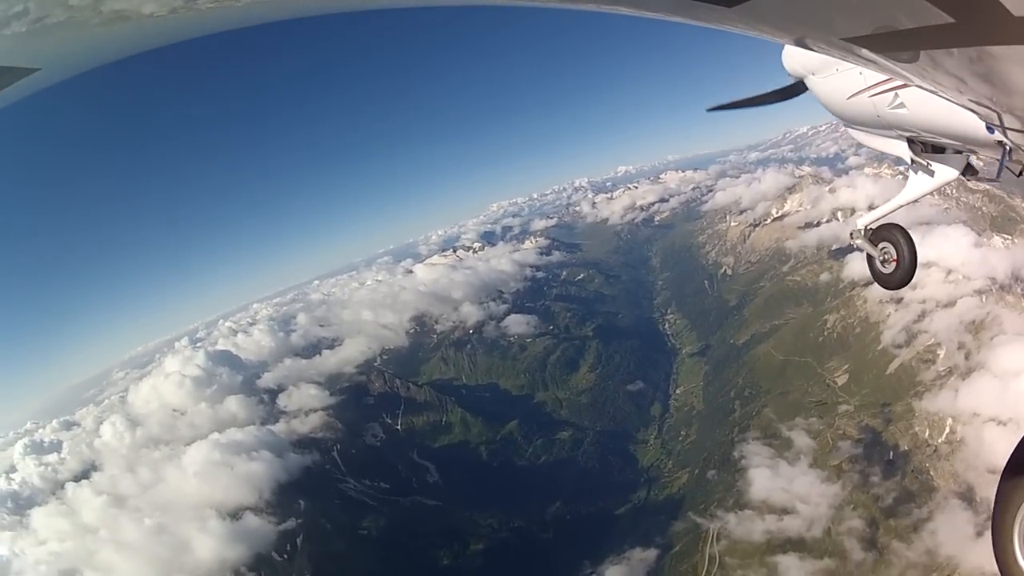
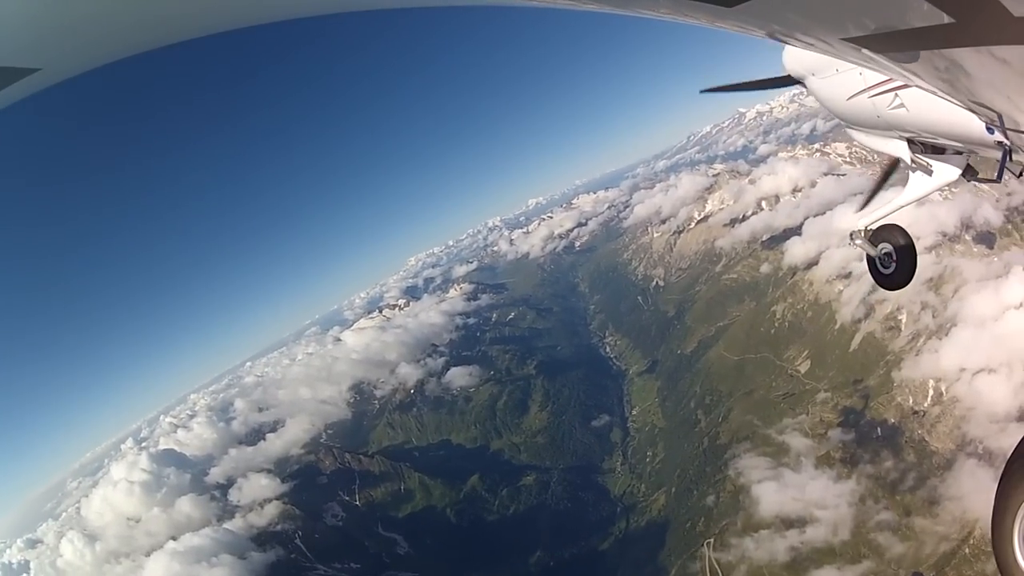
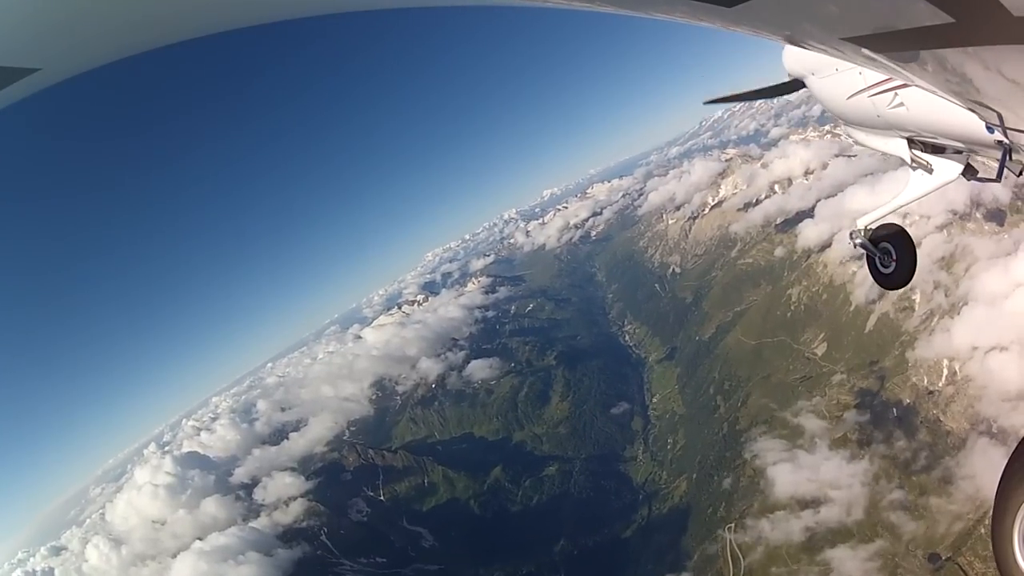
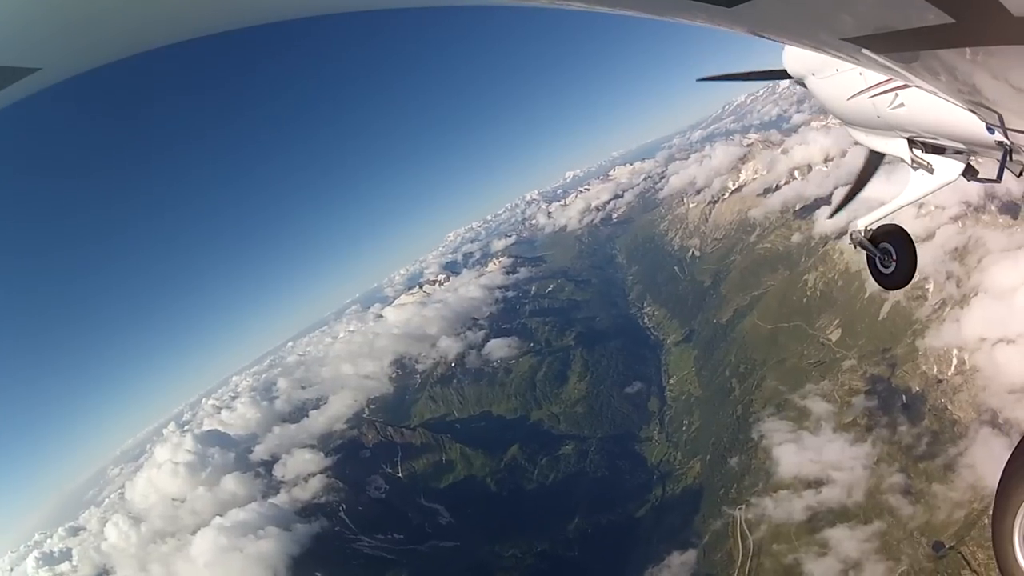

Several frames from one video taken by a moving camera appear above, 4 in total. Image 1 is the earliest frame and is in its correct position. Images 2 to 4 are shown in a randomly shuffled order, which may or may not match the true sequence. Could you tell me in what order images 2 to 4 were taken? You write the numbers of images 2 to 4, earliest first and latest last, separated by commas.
4, 3, 2
